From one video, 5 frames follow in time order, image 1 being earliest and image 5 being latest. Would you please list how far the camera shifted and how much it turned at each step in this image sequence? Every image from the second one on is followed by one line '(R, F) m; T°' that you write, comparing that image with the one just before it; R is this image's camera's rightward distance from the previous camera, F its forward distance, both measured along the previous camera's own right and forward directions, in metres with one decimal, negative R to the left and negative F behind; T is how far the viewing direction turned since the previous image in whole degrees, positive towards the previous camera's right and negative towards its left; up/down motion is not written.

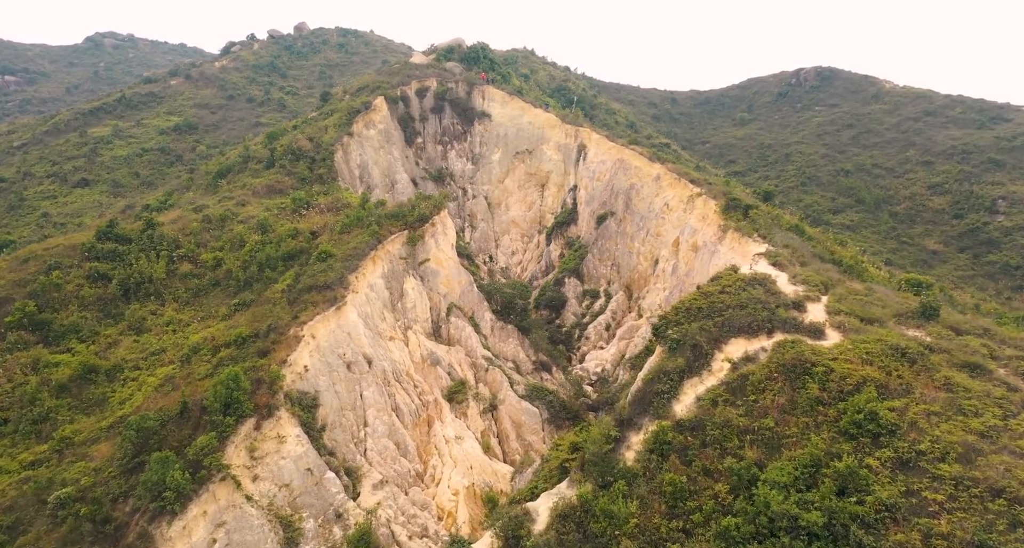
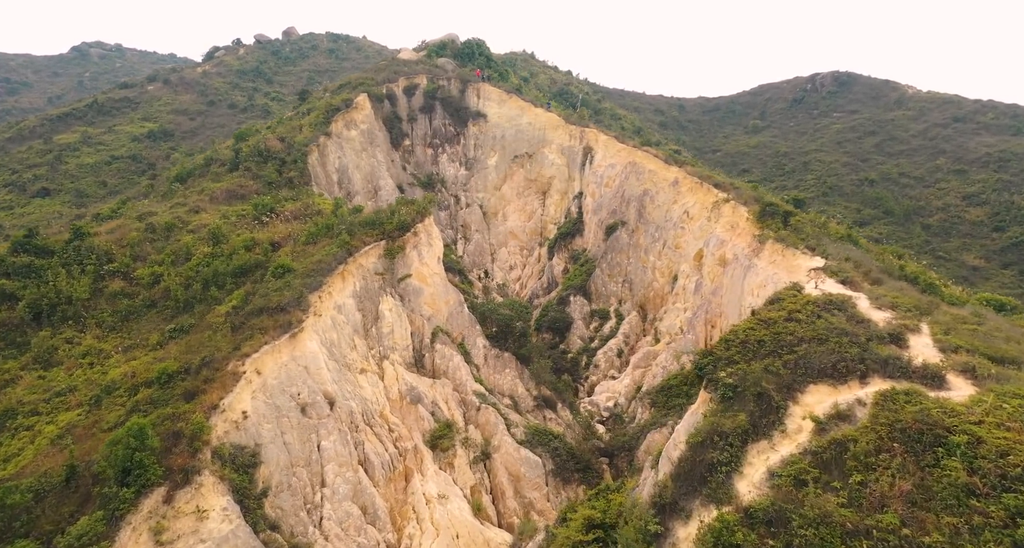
(+0.1, +4.2) m; 0°
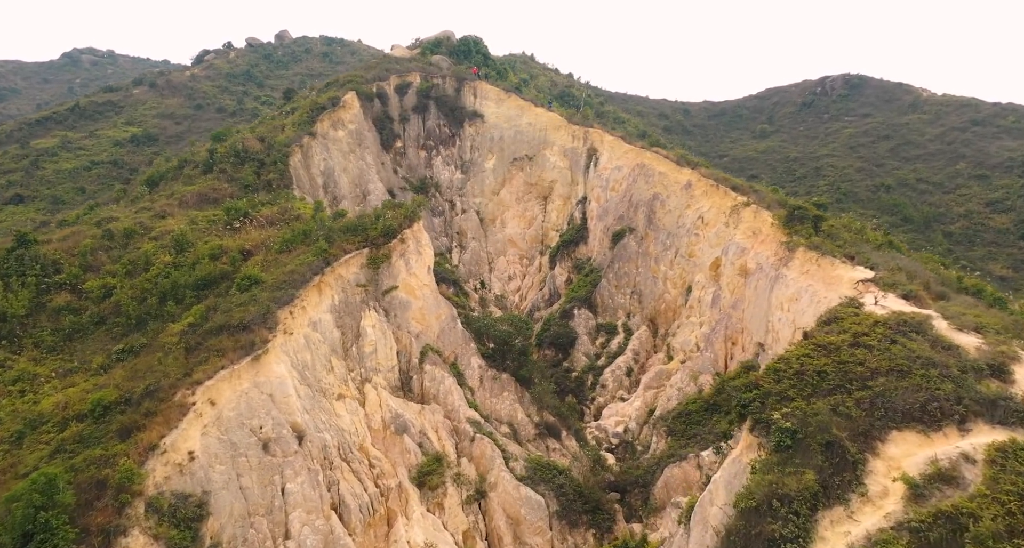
(0.0, +2.5) m; 0°
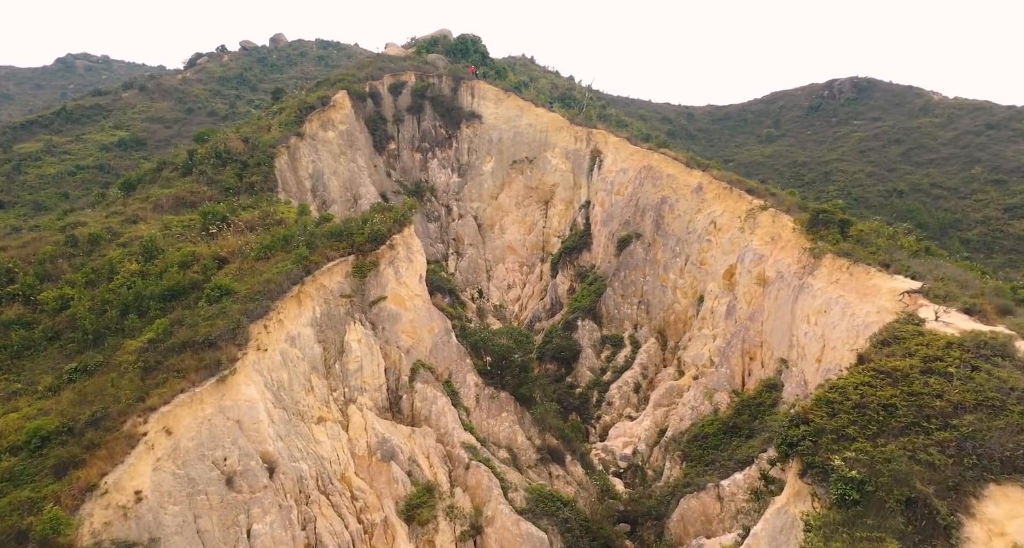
(0.0, +1.7) m; 0°
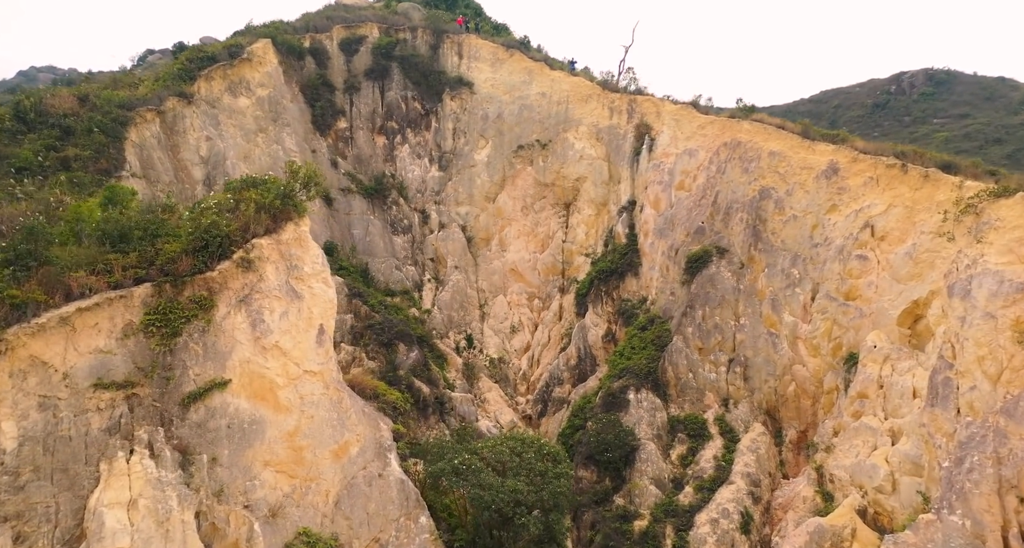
(-0.1, +10.8) m; 0°
